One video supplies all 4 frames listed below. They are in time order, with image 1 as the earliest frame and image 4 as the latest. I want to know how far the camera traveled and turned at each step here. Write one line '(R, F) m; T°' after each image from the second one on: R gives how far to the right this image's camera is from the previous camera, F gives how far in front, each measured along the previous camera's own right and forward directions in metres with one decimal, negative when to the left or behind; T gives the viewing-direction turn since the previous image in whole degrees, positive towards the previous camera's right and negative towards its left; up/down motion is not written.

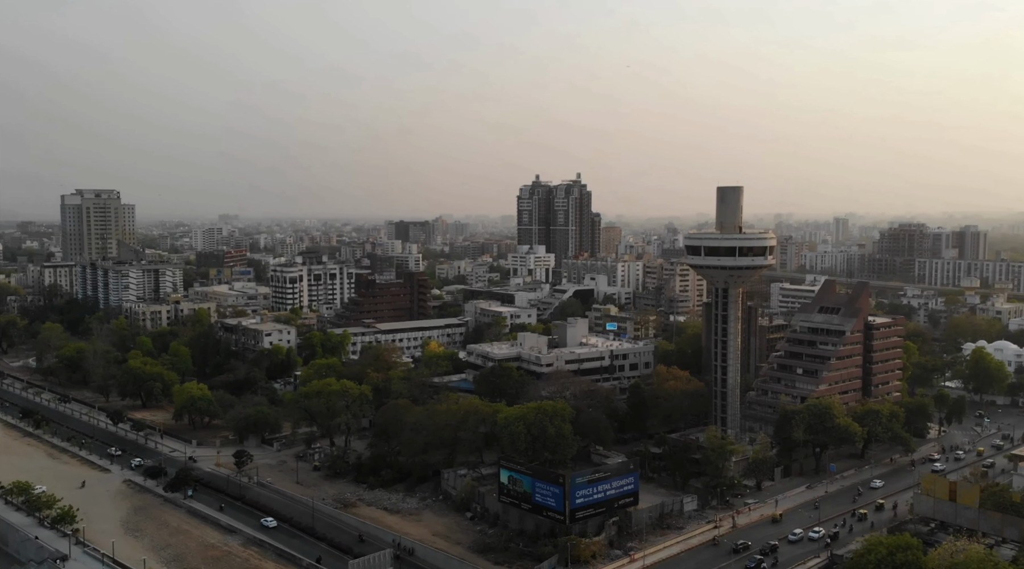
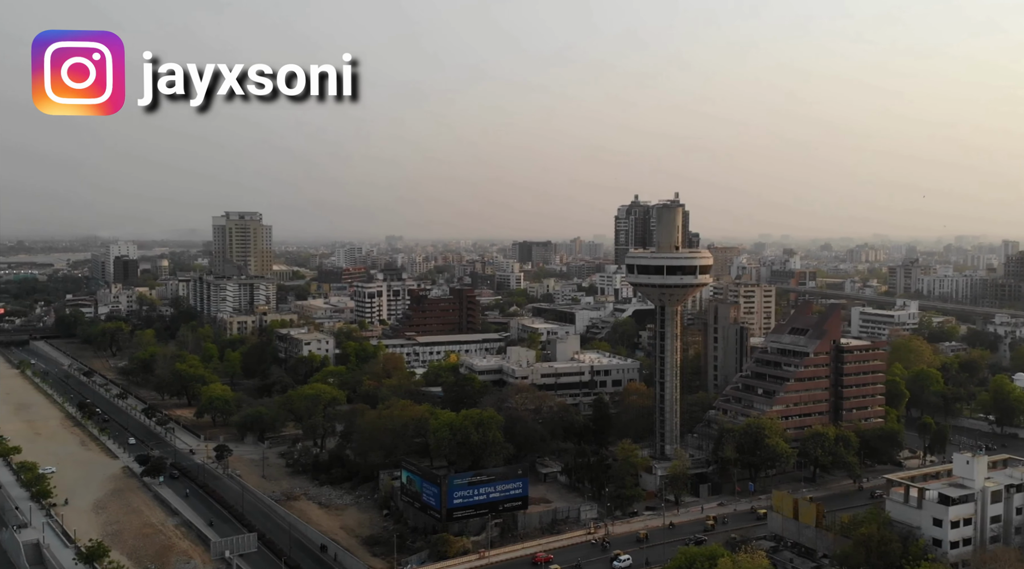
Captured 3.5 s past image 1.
(+8.7, -1.0) m; -10°
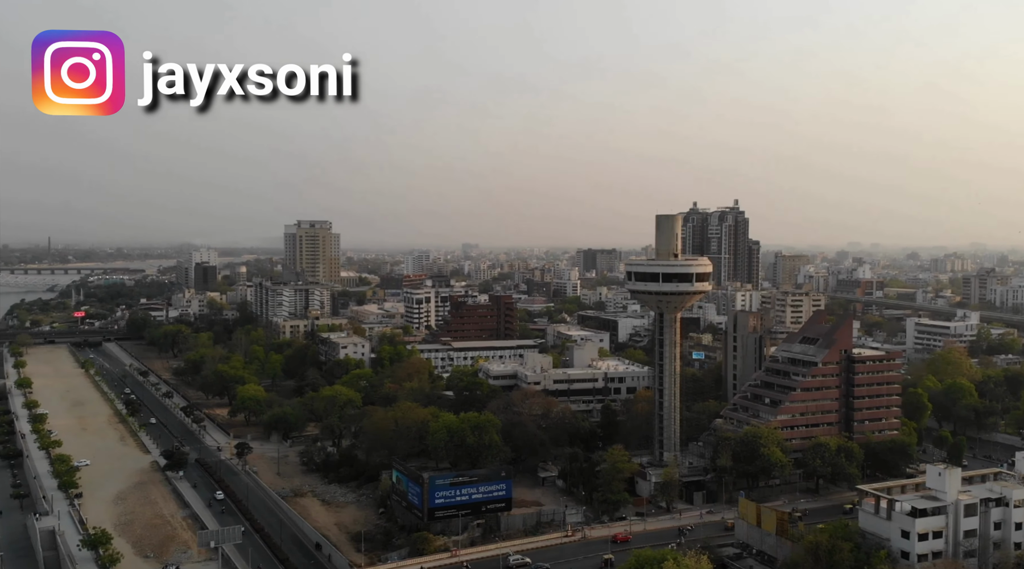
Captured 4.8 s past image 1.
(+3.2, -0.5) m; -5°
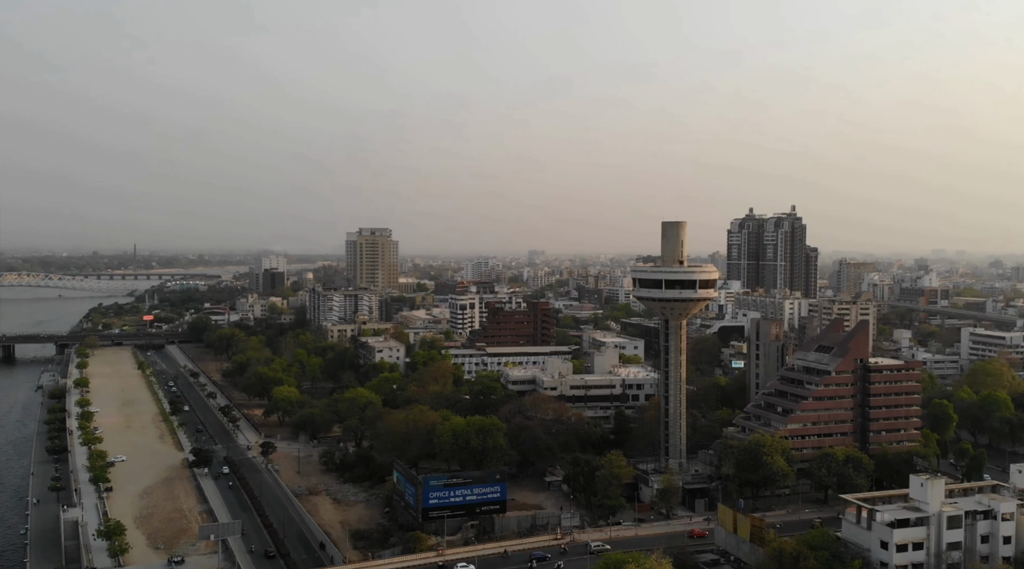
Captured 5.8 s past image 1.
(+2.6, -0.5) m; -4°
